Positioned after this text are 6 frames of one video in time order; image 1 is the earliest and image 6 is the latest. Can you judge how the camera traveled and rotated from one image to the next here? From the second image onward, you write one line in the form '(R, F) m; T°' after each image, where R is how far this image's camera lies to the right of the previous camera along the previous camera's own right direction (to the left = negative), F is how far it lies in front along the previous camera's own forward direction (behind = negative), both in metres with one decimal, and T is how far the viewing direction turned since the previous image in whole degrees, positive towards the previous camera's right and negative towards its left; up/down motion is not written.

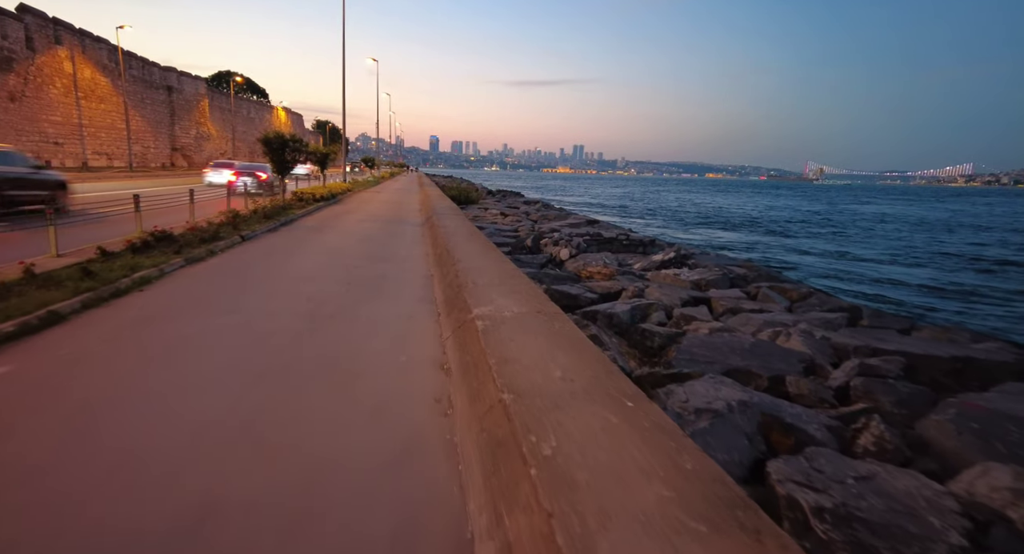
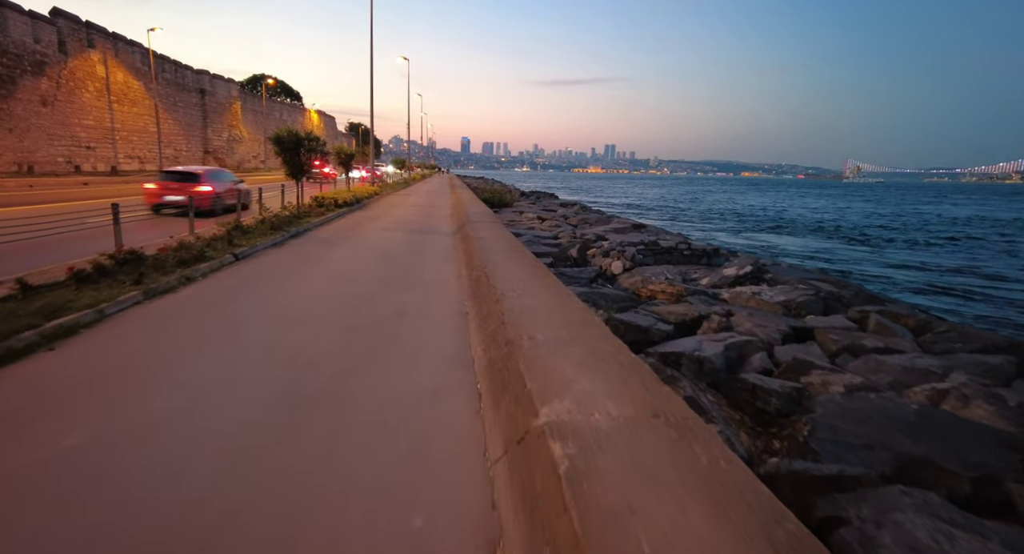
(-0.4, +2.0) m; -3°
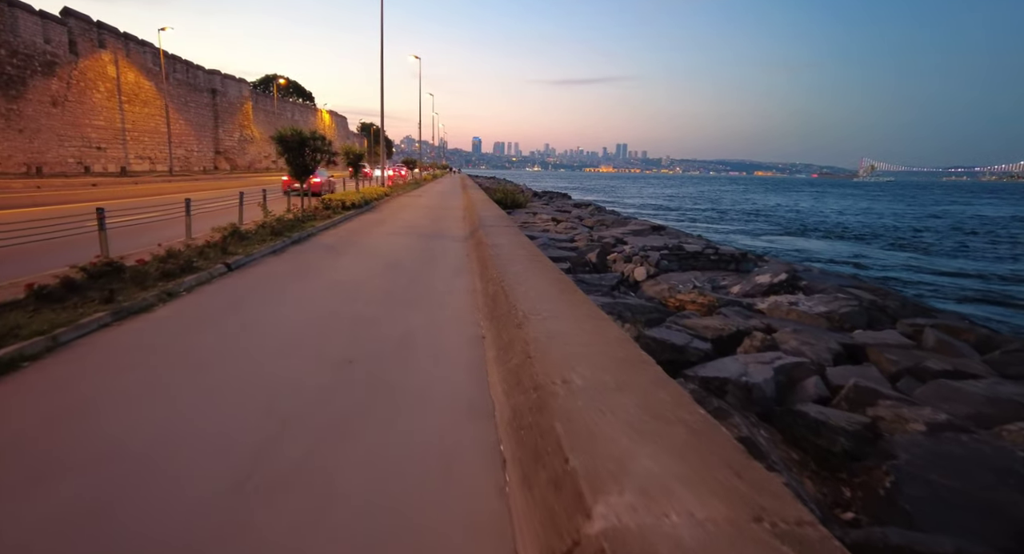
(-0.1, +0.8) m; -1°
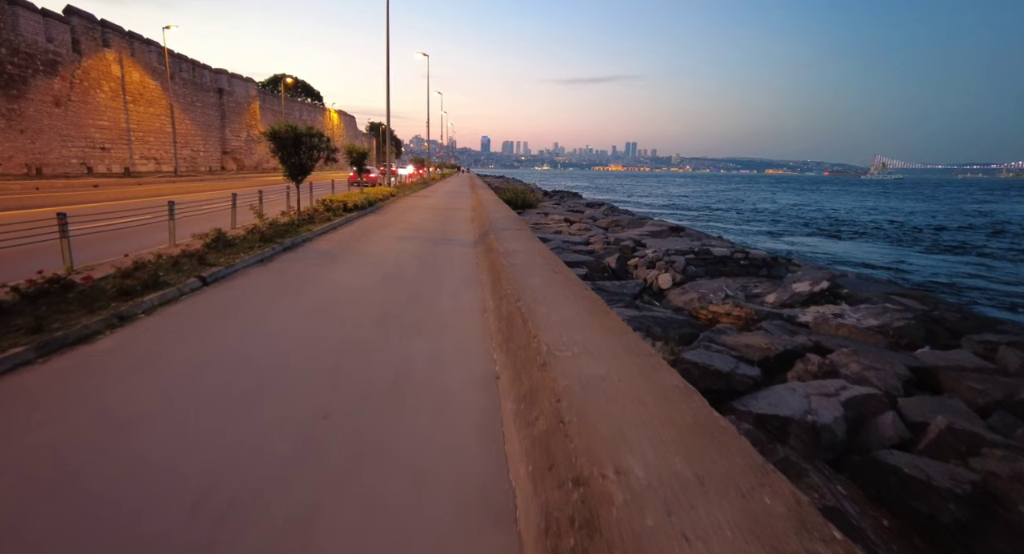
(-0.1, +1.0) m; -1°
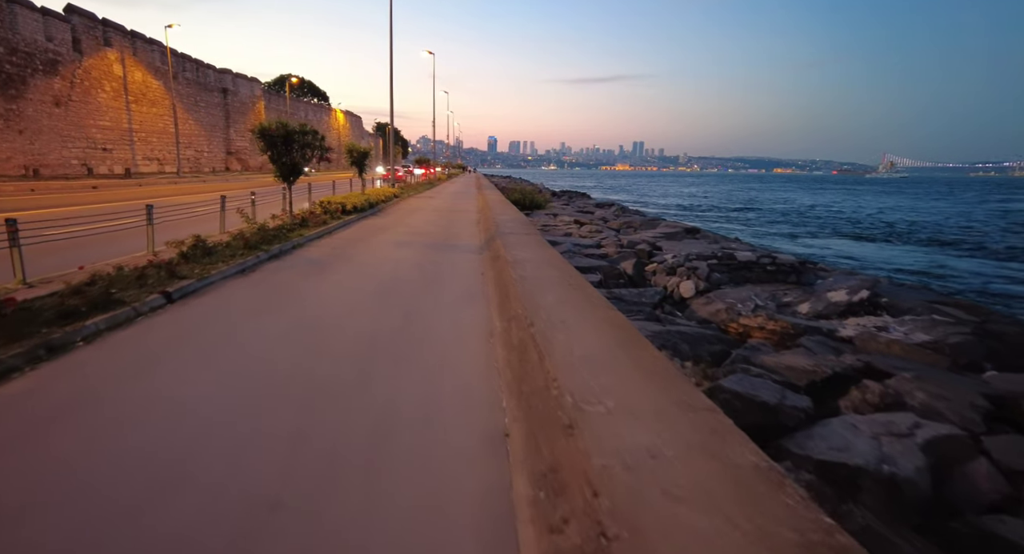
(0.0, +0.8) m; -1°
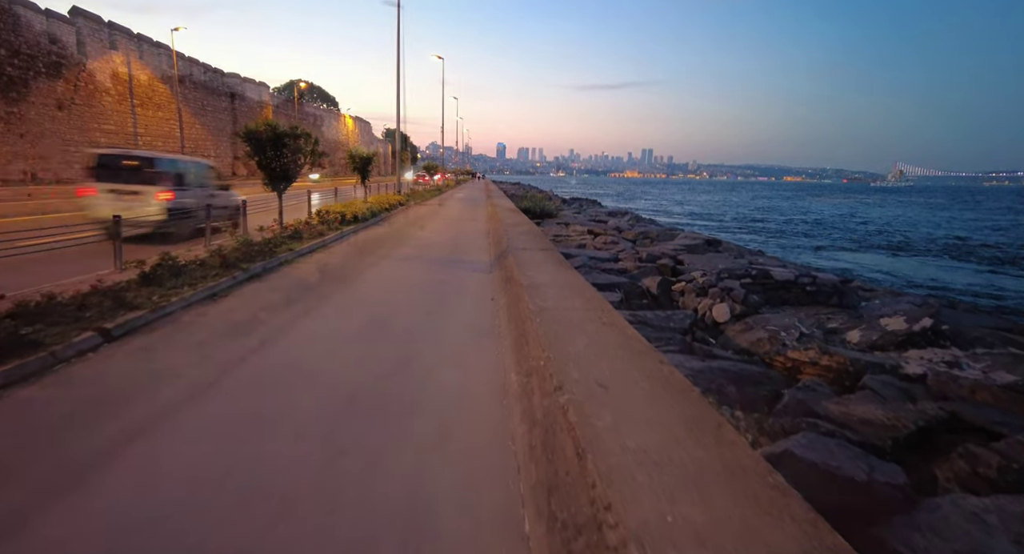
(-0.1, +1.1) m; -1°
